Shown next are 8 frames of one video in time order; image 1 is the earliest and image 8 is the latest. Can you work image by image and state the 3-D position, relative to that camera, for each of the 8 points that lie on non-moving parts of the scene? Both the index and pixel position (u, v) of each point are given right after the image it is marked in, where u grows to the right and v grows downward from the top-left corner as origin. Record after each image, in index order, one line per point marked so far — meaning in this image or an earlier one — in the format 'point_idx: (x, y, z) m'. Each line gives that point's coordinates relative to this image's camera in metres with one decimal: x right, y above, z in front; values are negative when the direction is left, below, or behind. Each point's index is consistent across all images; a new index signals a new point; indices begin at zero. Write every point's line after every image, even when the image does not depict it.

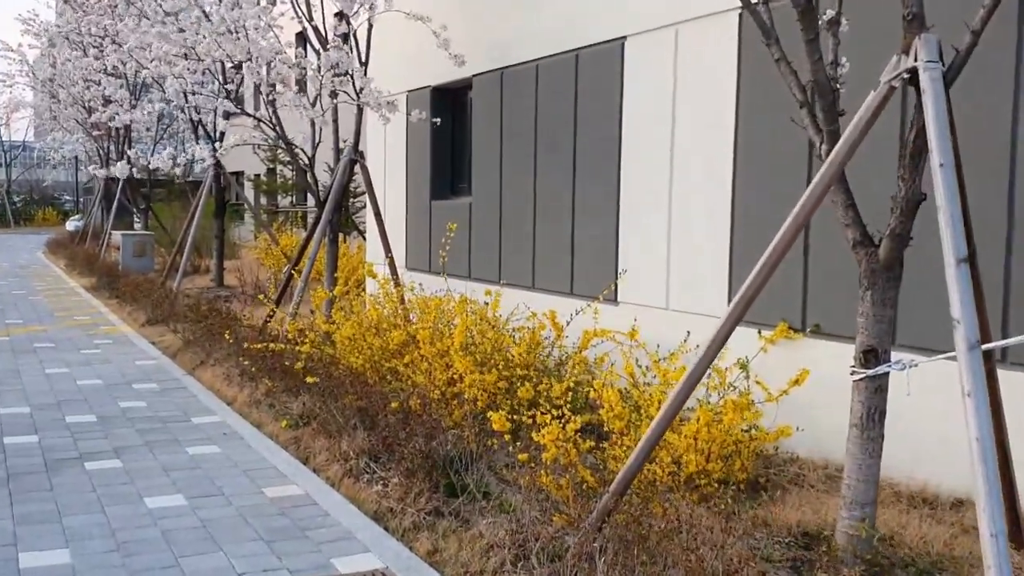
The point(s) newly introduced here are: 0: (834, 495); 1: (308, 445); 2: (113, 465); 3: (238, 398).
0: (+1.4, -0.9, +4.4) m
1: (-1.1, -0.9, +5.8) m
2: (-2.1, -0.9, +5.5) m
3: (-1.9, -0.8, +7.1) m
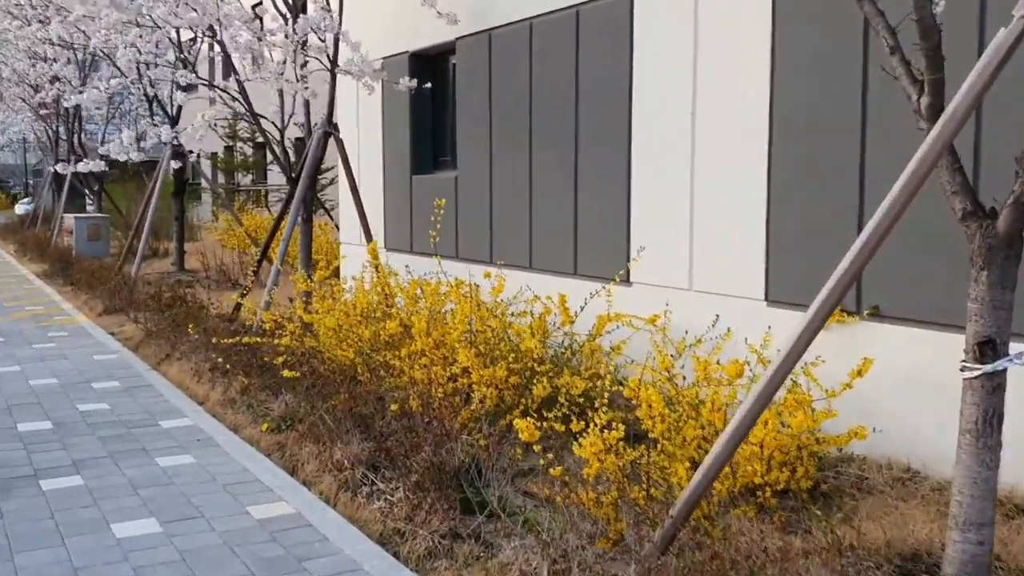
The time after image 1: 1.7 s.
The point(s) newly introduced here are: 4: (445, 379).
0: (+1.5, -0.8, +3.9) m
1: (-1.1, -0.8, +5.1) m
2: (-2.0, -0.9, +4.8) m
3: (-1.9, -0.7, +6.4) m
4: (-0.3, -0.4, +4.9) m
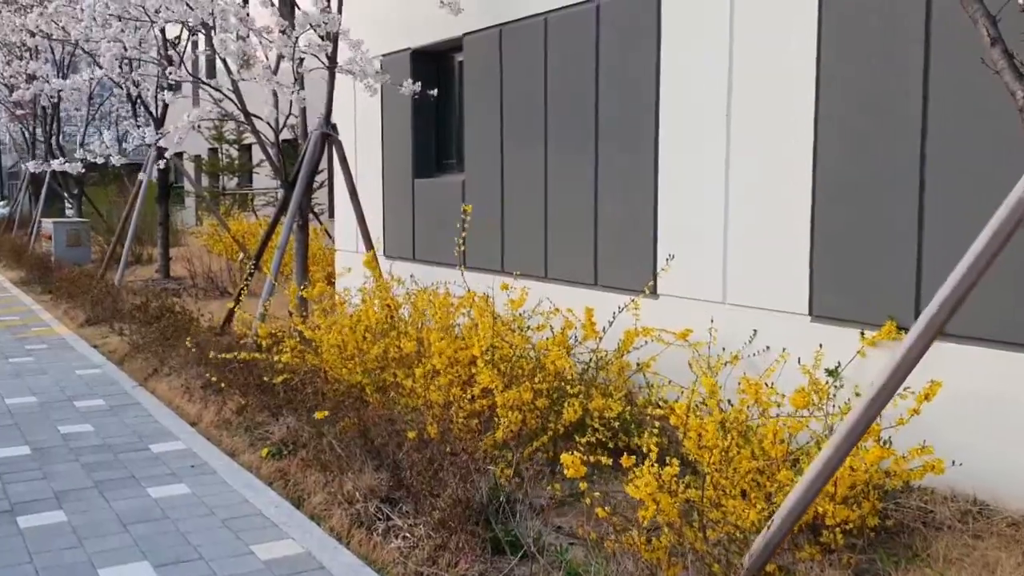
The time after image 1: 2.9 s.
0: (+1.6, -0.9, +3.5) m
1: (-1.0, -0.9, +4.7) m
2: (-1.9, -1.0, +4.4) m
3: (-1.8, -0.8, +6.0) m
4: (-0.2, -0.5, +4.6) m
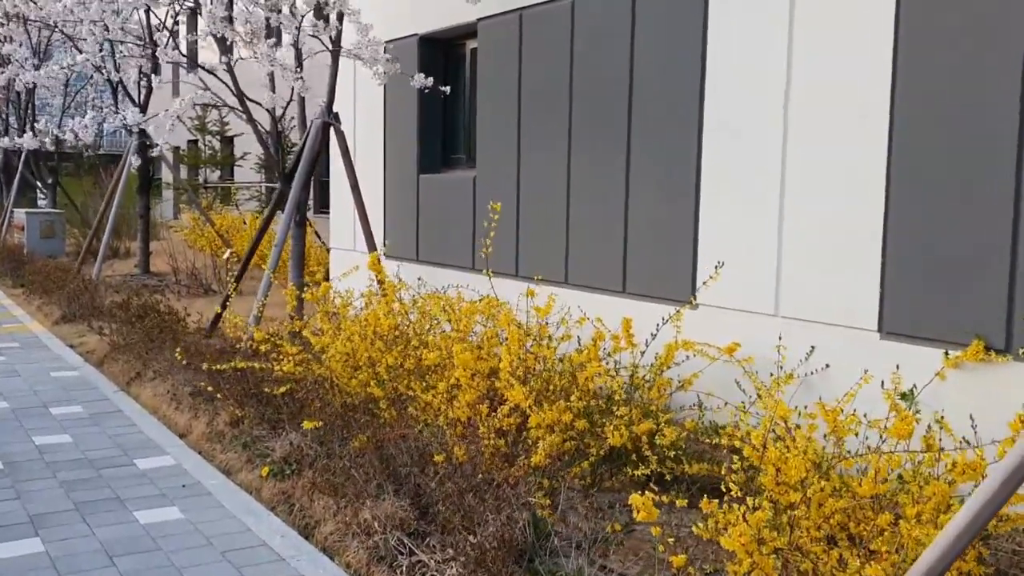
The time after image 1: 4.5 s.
0: (+1.8, -0.9, +3.1) m
1: (-0.8, -0.9, +4.2) m
2: (-1.8, -1.0, +3.9) m
3: (-1.7, -0.8, +5.5) m
4: (-0.1, -0.5, +4.1) m
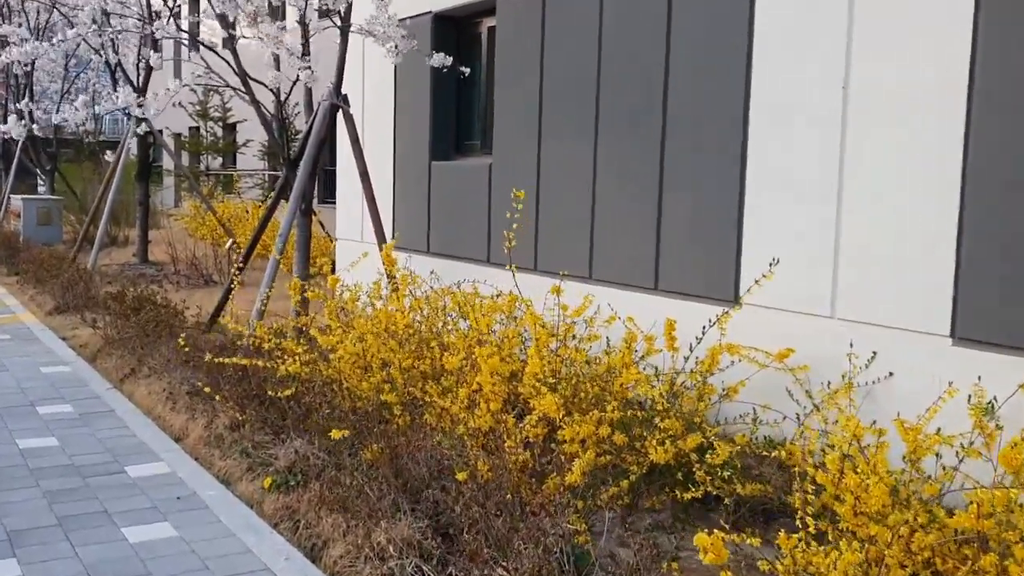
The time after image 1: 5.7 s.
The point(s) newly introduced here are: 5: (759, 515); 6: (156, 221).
0: (+1.9, -0.9, +2.7) m
1: (-0.7, -0.9, +3.8) m
2: (-1.7, -0.9, +3.4) m
3: (-1.6, -0.7, +5.1) m
4: (0.0, -0.5, +3.7) m
5: (+0.9, -0.8, +3.6) m
6: (-5.2, +1.0, +15.2) m
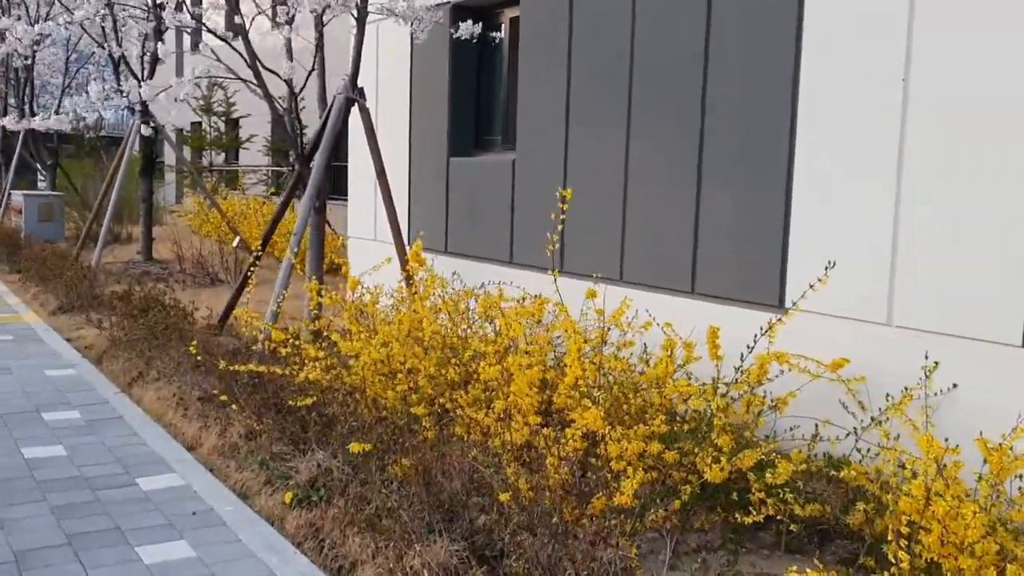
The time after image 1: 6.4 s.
0: (+2.0, -1.0, +2.4) m
1: (-0.6, -0.9, +3.6) m
2: (-1.5, -1.0, +3.2) m
3: (-1.4, -0.7, +4.9) m
4: (+0.2, -0.5, +3.4) m
5: (+1.0, -0.8, +3.4) m
6: (-5.1, +1.0, +15.0) m
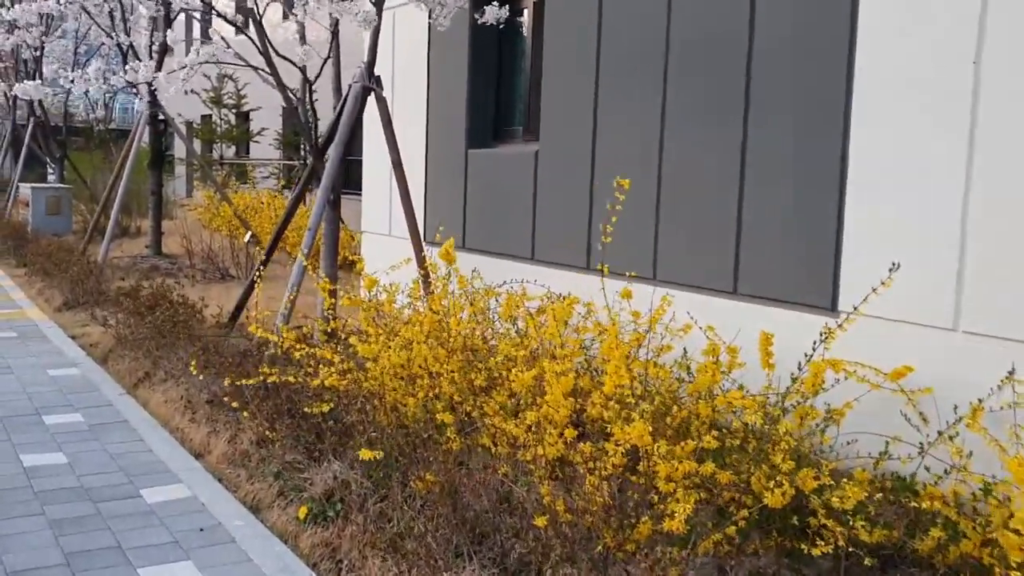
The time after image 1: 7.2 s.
0: (+2.1, -1.0, +2.1) m
1: (-0.5, -0.9, +3.3) m
2: (-1.4, -1.0, +2.9) m
3: (-1.3, -0.7, +4.6) m
4: (+0.3, -0.5, +3.1) m
5: (+1.1, -0.8, +3.1) m
6: (-4.9, +1.1, +14.7) m
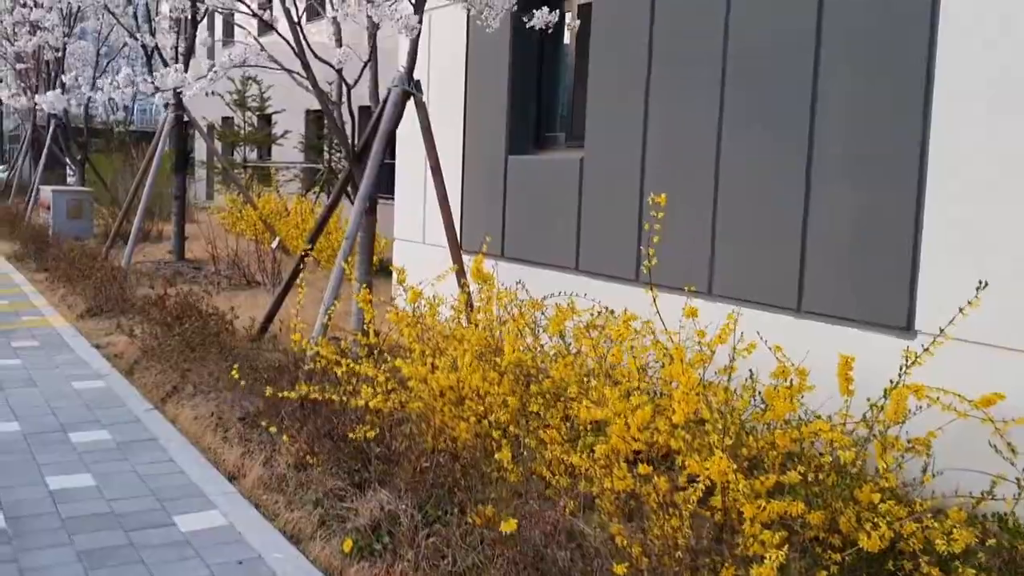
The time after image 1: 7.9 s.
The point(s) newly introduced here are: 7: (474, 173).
0: (+2.3, -1.0, +1.9) m
1: (-0.3, -1.0, +3.1) m
2: (-1.2, -1.0, +2.7) m
3: (-1.1, -0.8, +4.4) m
4: (+0.5, -0.6, +2.9) m
5: (+1.3, -0.9, +2.9) m
6: (-4.5, +1.0, +14.5) m
7: (-0.2, +0.7, +6.6) m
